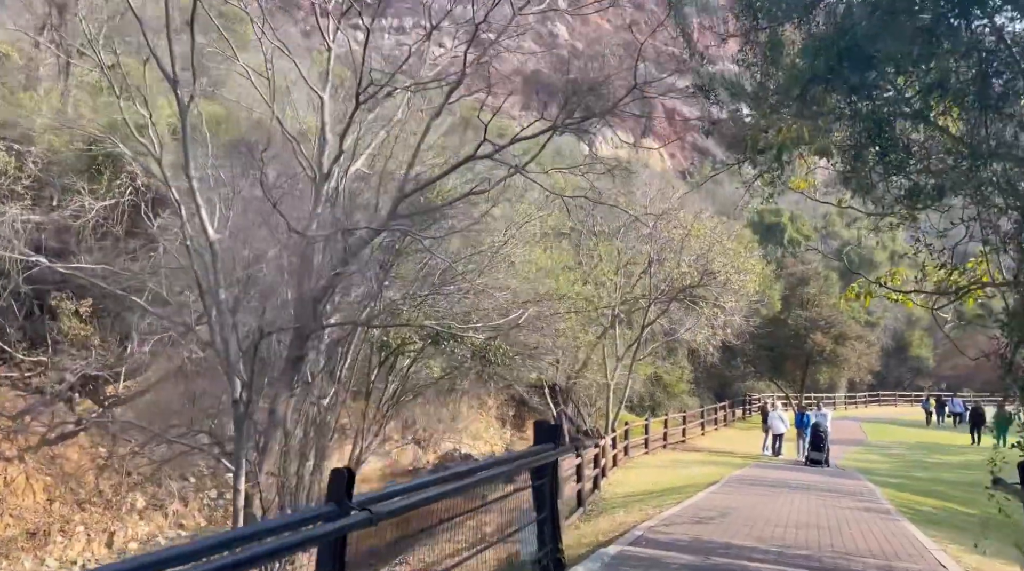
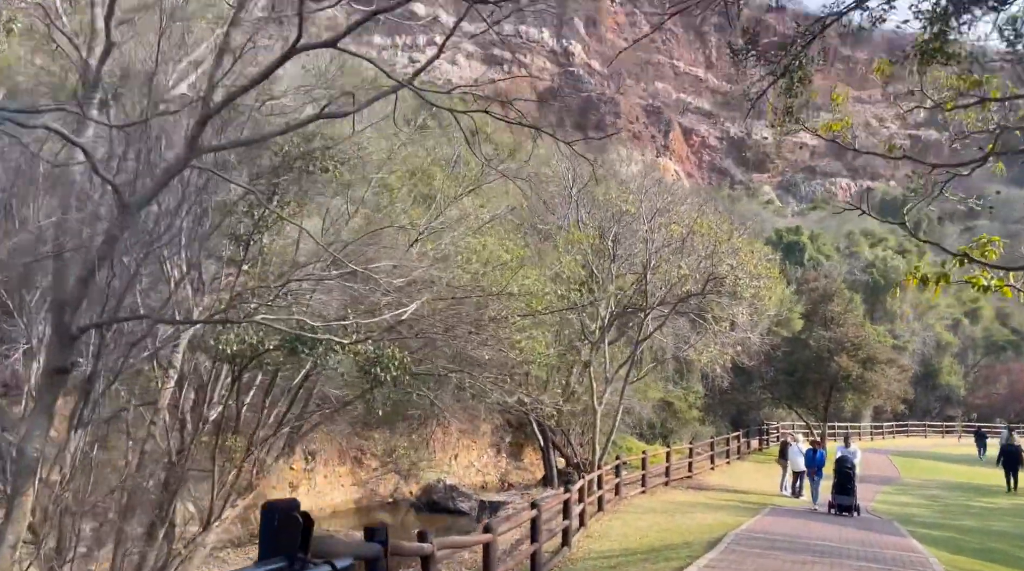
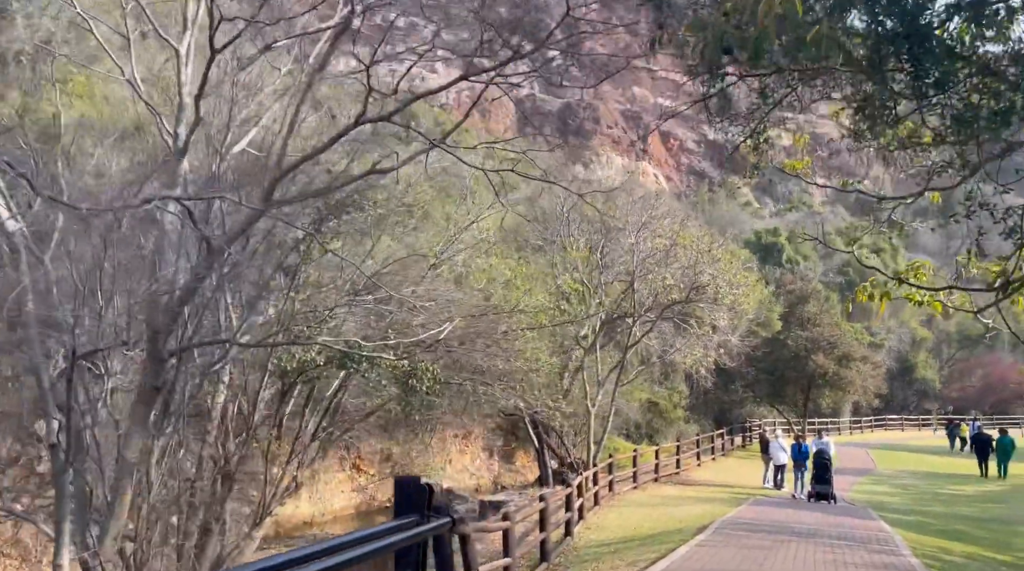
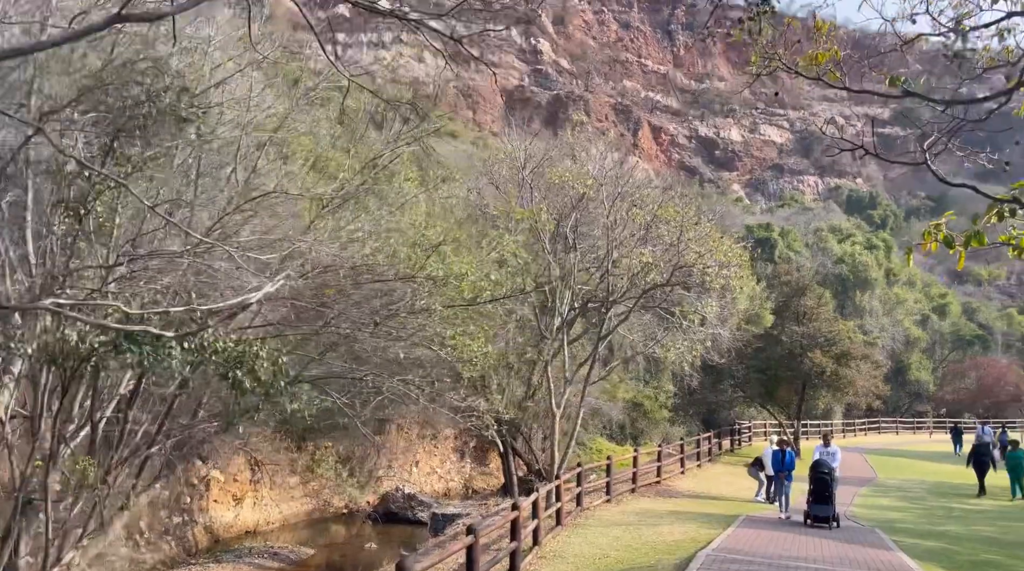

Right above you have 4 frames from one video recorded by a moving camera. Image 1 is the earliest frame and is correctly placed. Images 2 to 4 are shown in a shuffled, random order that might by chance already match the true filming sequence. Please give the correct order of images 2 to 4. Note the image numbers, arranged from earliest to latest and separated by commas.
3, 2, 4
